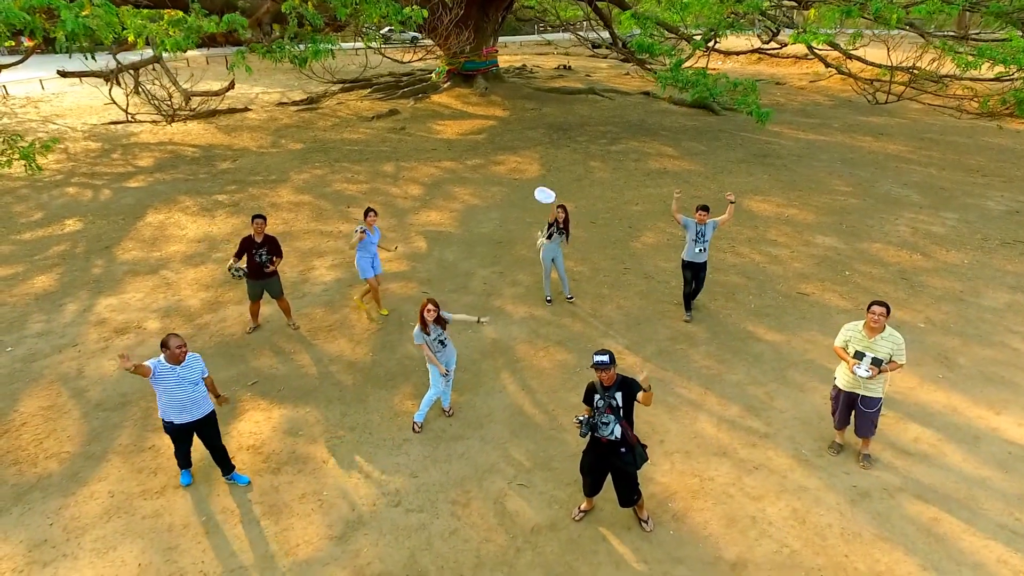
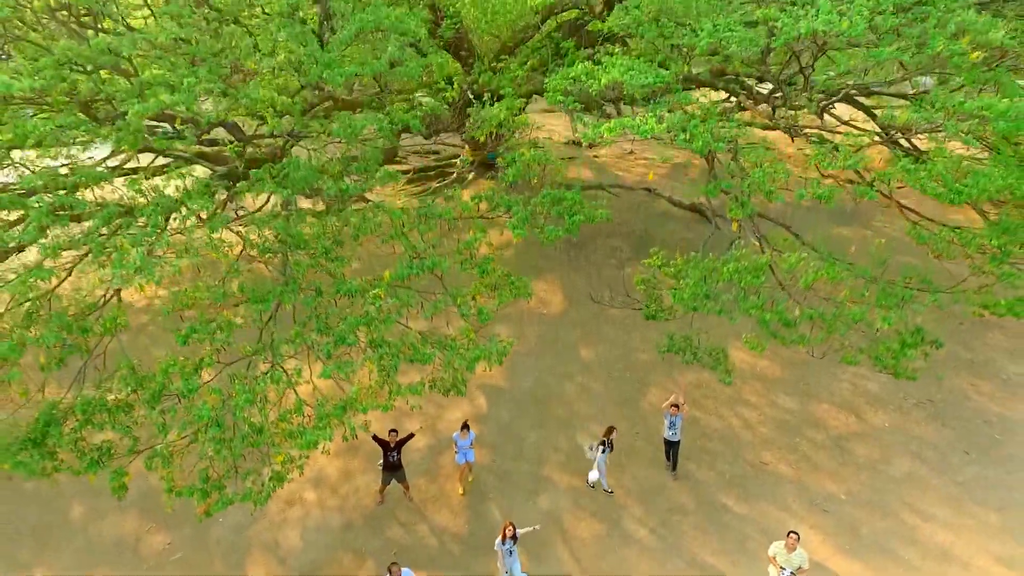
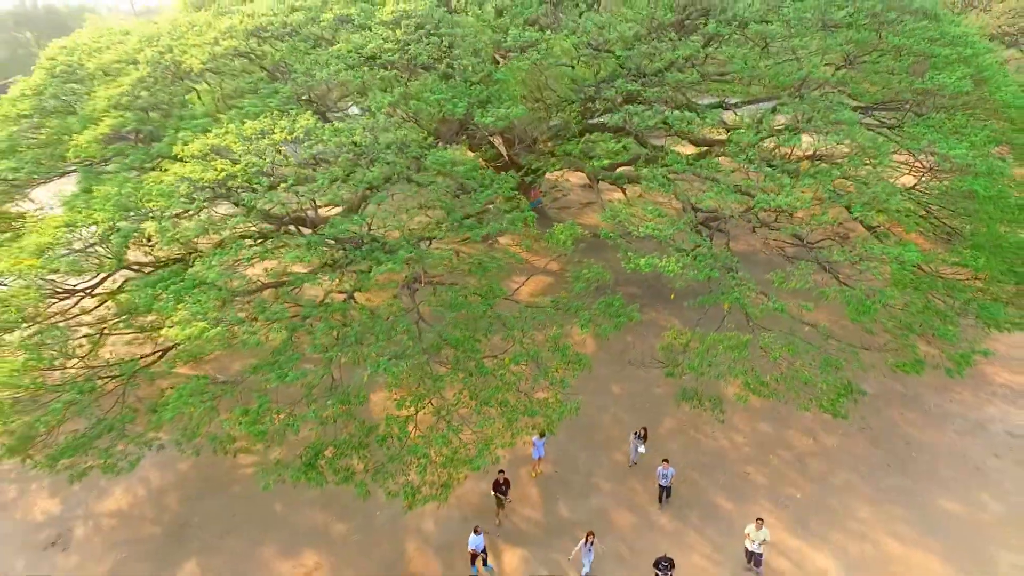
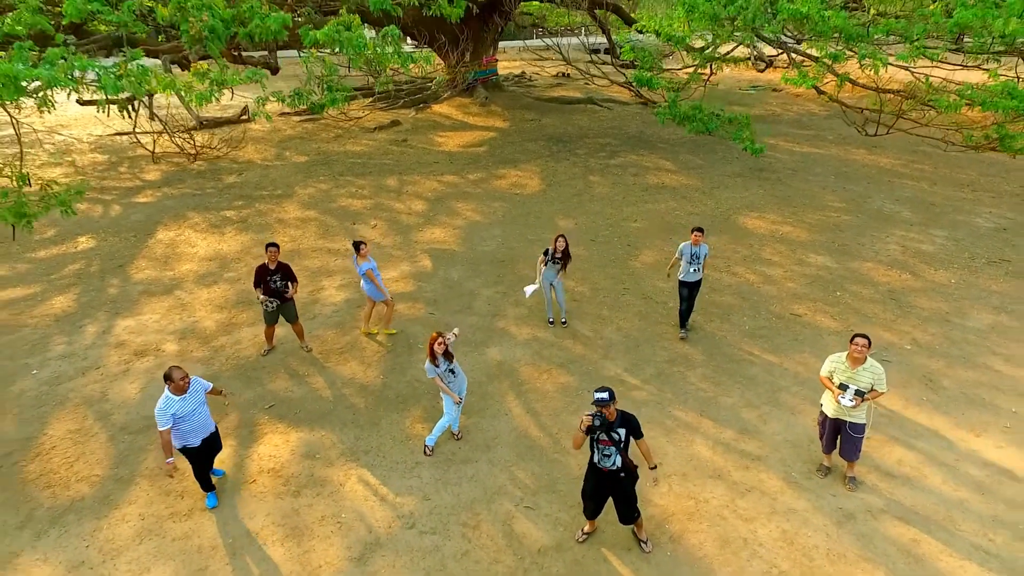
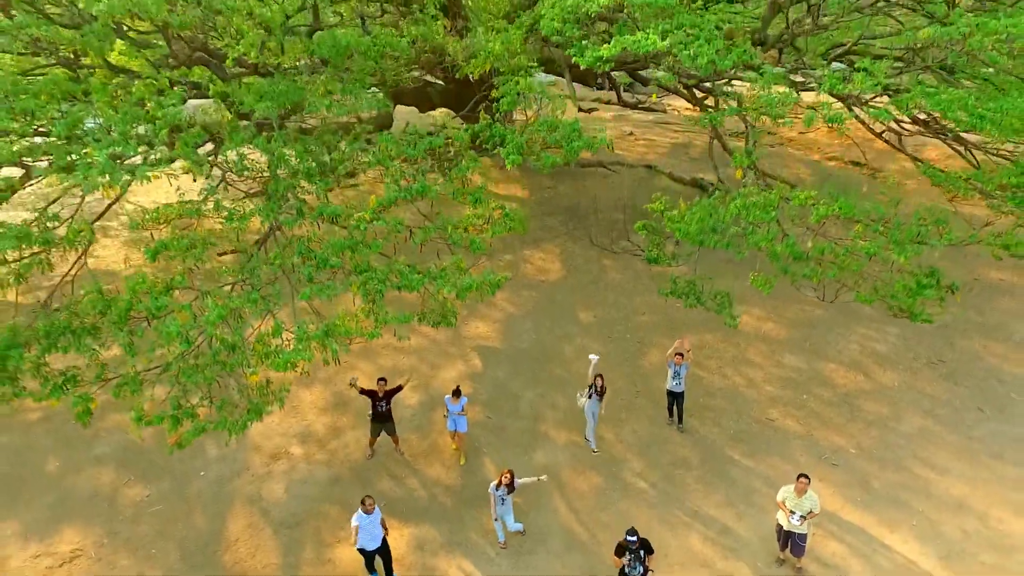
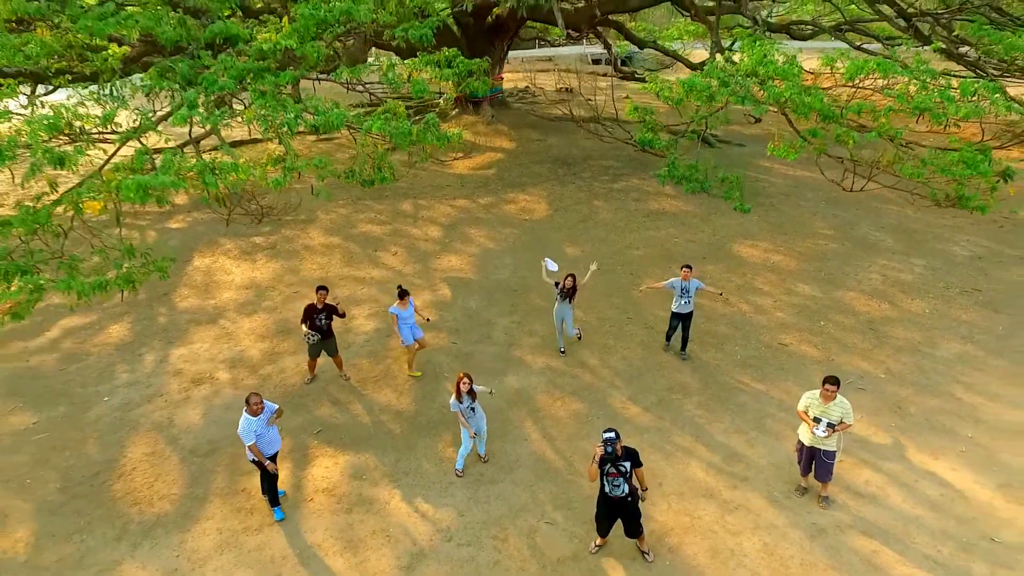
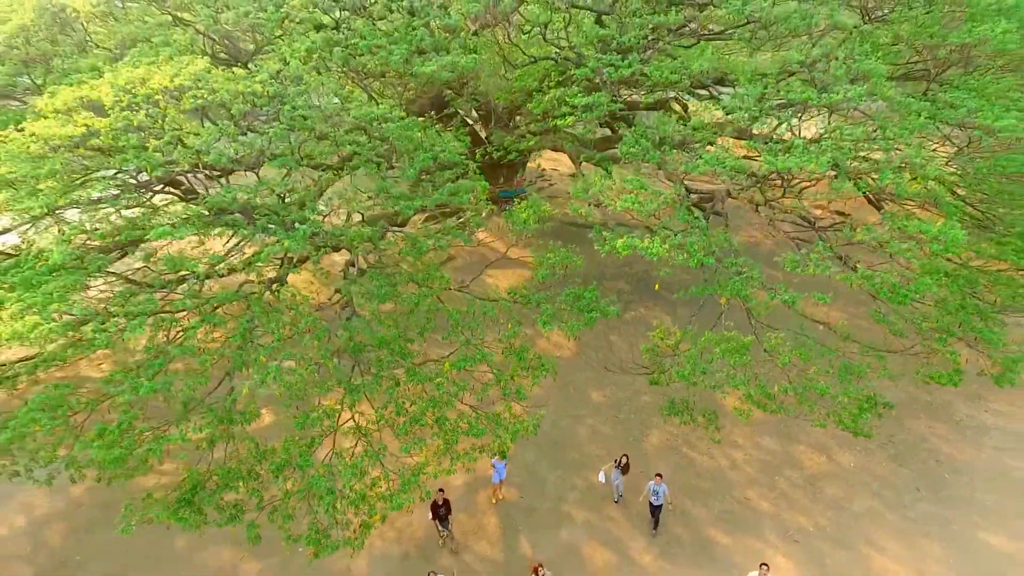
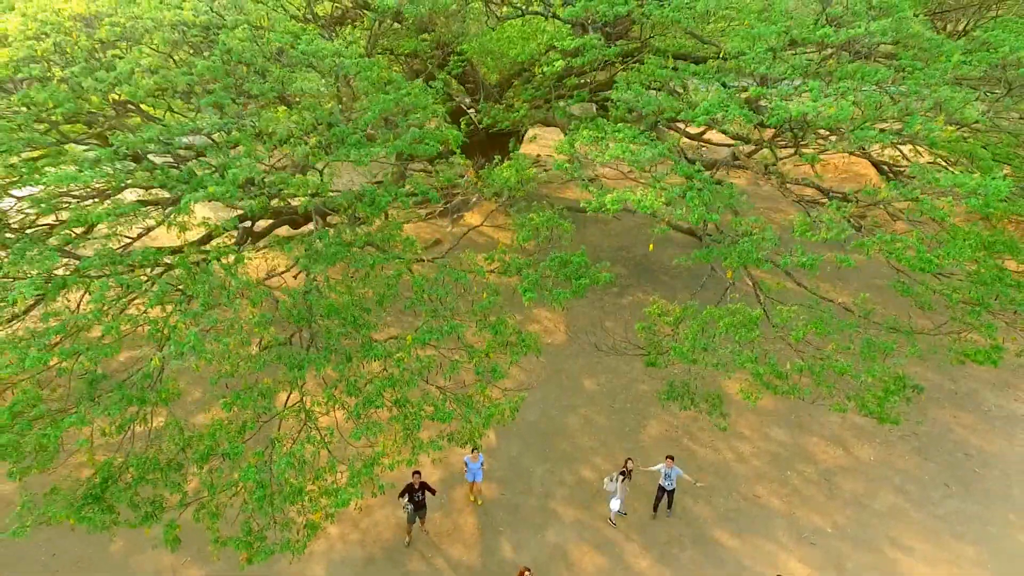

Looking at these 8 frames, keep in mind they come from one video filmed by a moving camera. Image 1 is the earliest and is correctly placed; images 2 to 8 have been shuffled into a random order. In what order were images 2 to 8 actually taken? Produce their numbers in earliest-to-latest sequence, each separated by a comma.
4, 6, 5, 2, 8, 7, 3
